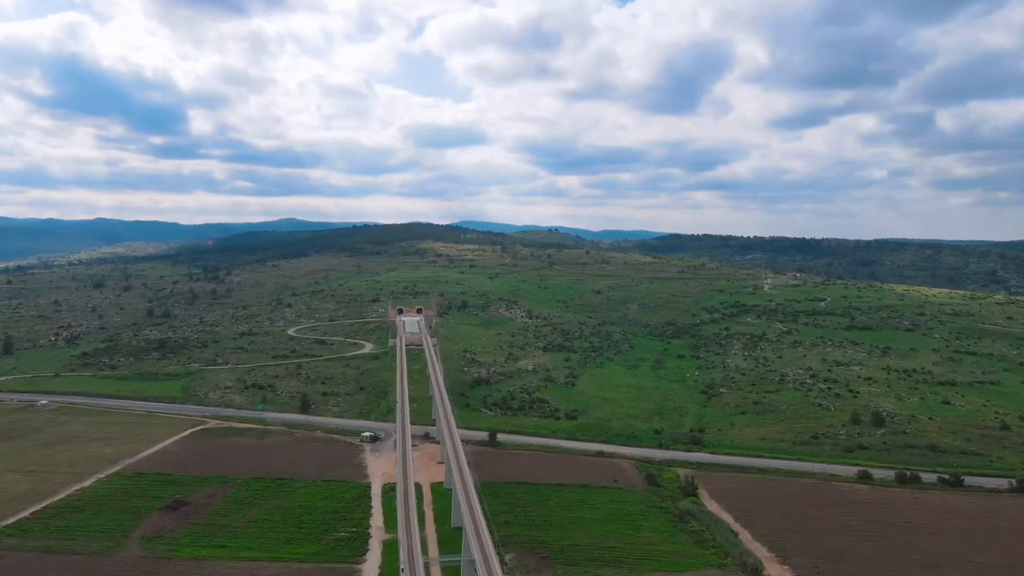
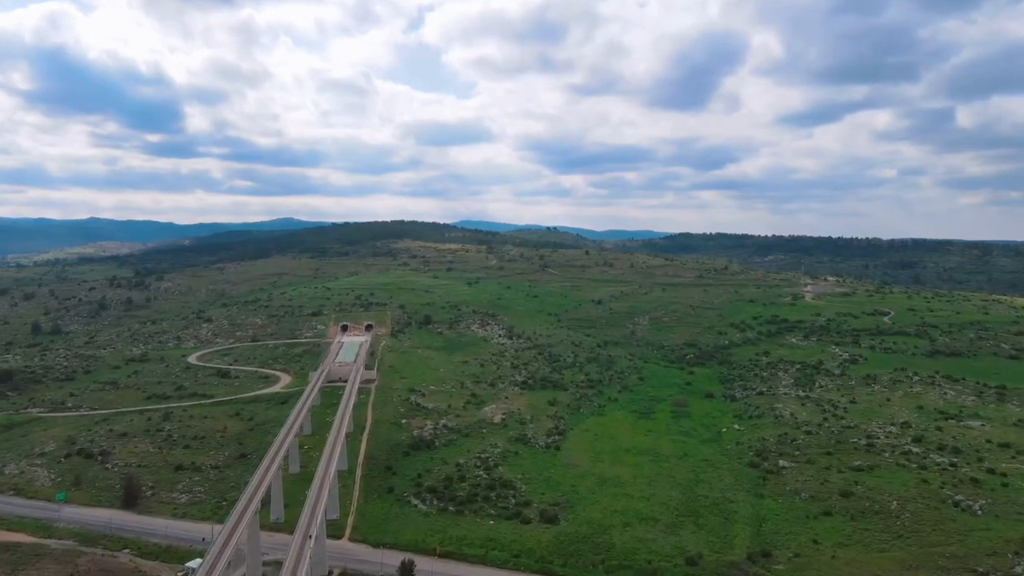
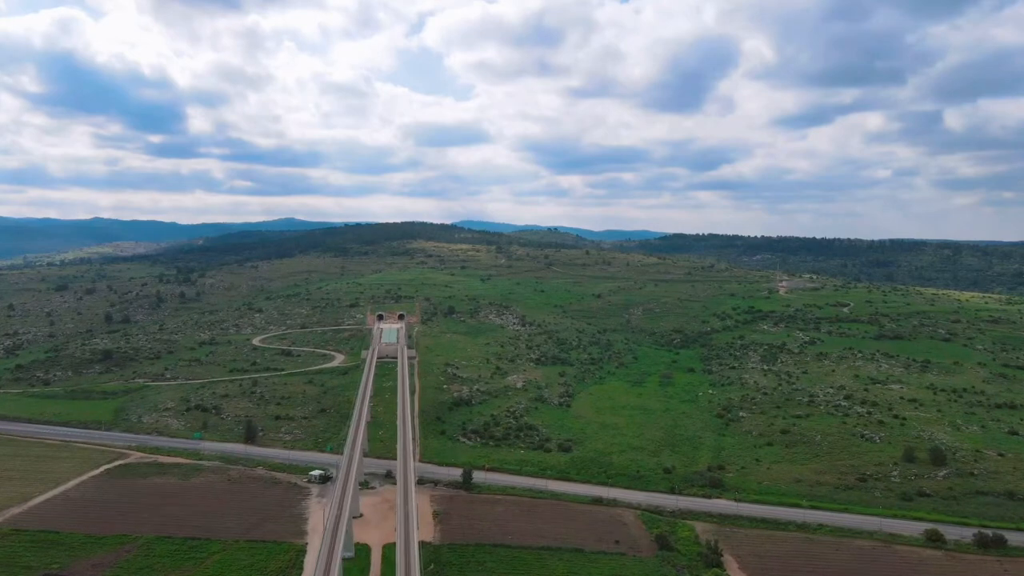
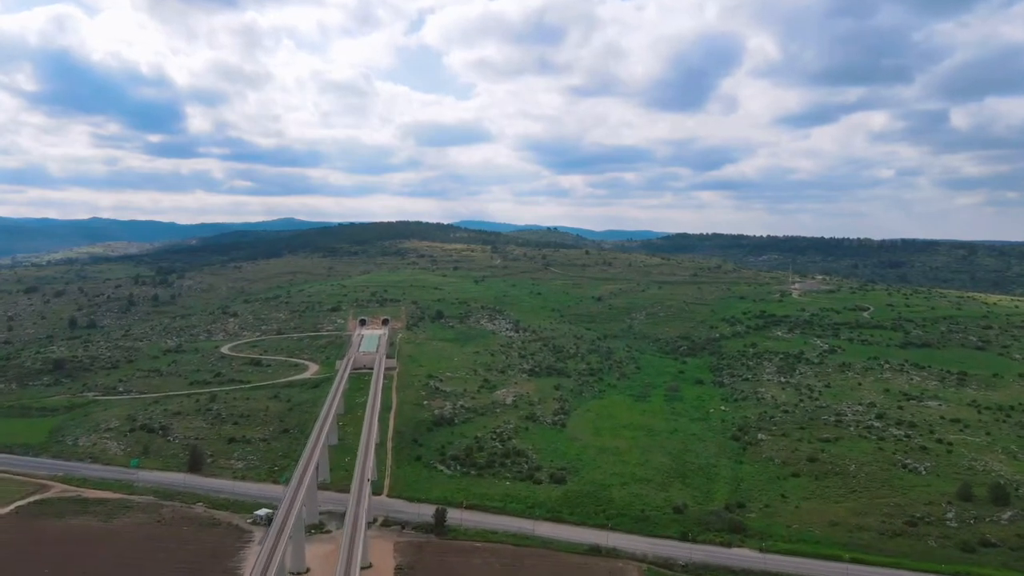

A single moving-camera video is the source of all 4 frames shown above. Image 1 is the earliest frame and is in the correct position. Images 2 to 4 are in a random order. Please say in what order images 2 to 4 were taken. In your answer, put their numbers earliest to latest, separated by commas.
3, 4, 2
